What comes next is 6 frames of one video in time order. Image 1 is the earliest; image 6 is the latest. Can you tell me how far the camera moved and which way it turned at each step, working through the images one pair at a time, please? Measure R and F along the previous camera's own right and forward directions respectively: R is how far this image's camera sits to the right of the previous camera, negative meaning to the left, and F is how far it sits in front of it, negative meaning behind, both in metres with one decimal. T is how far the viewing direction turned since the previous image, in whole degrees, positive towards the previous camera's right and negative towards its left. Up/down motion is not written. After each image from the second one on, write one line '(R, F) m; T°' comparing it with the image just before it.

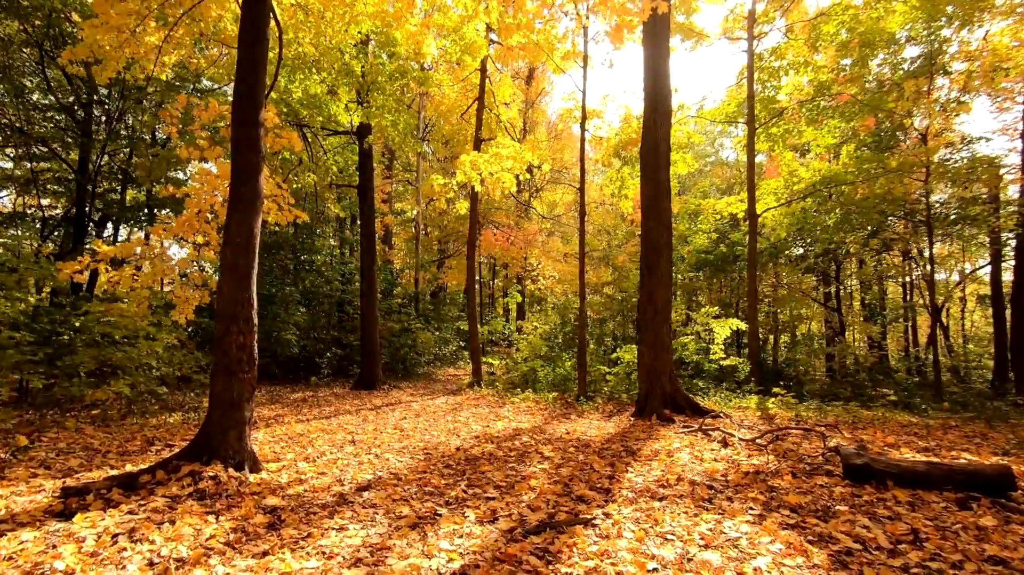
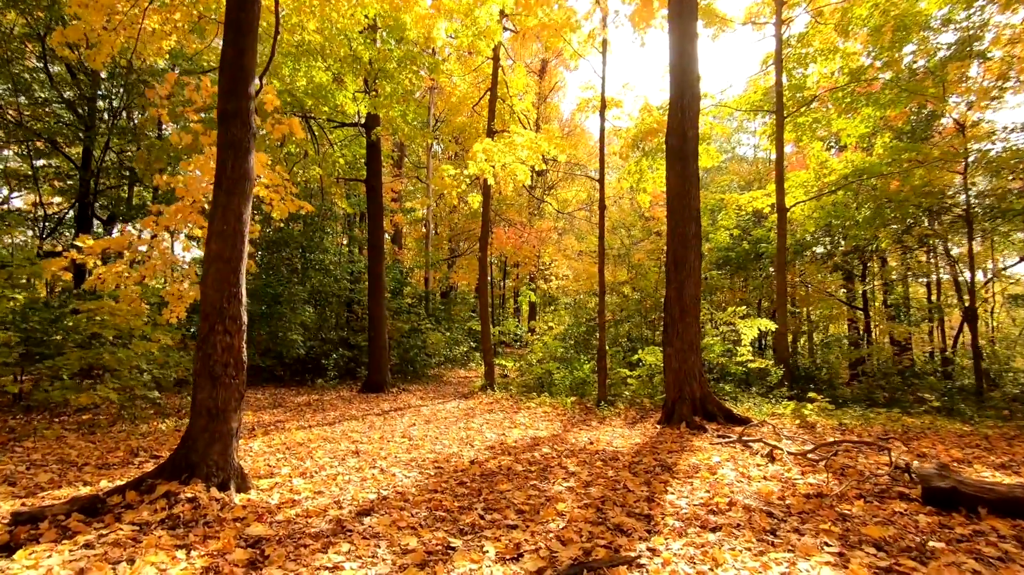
(-0.1, +0.5) m; -1°
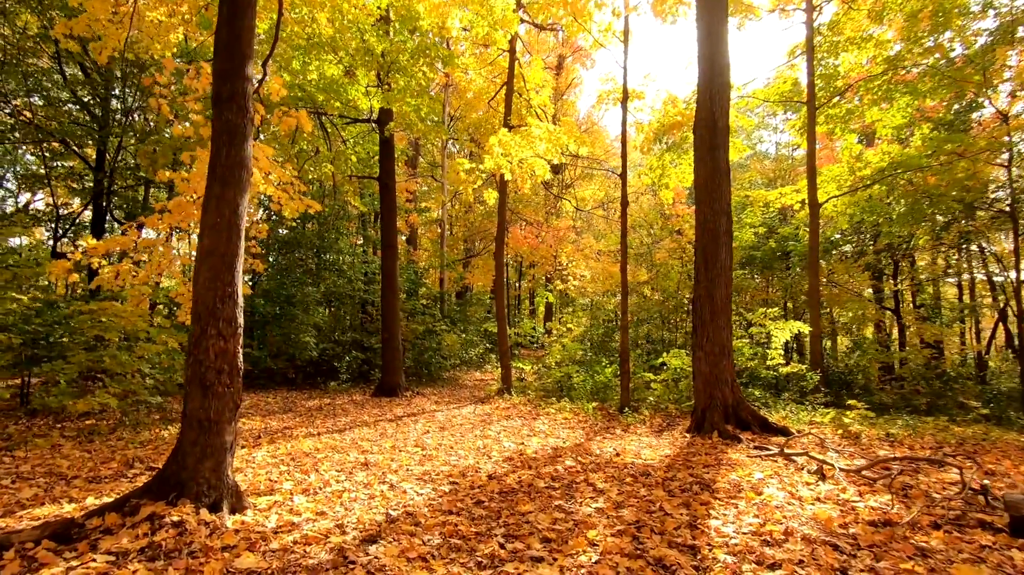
(-0.1, +0.4) m; -2°
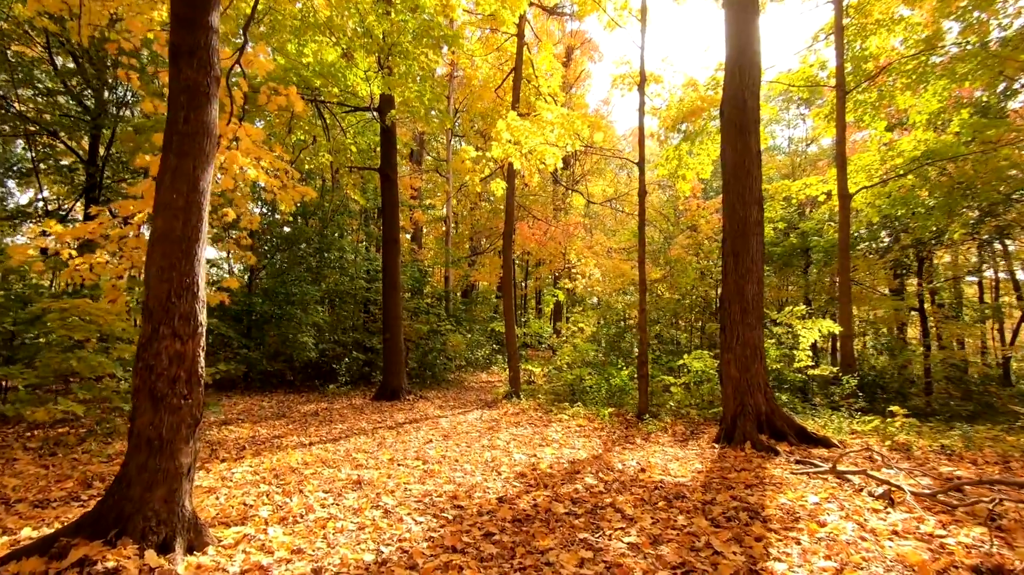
(-0.1, +0.6) m; -1°
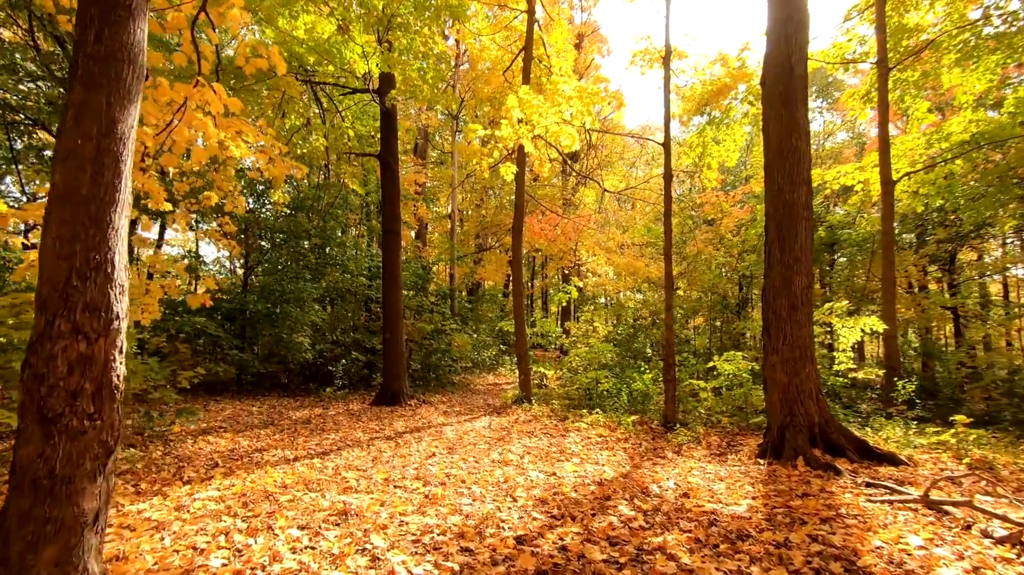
(-0.1, +0.7) m; -1°
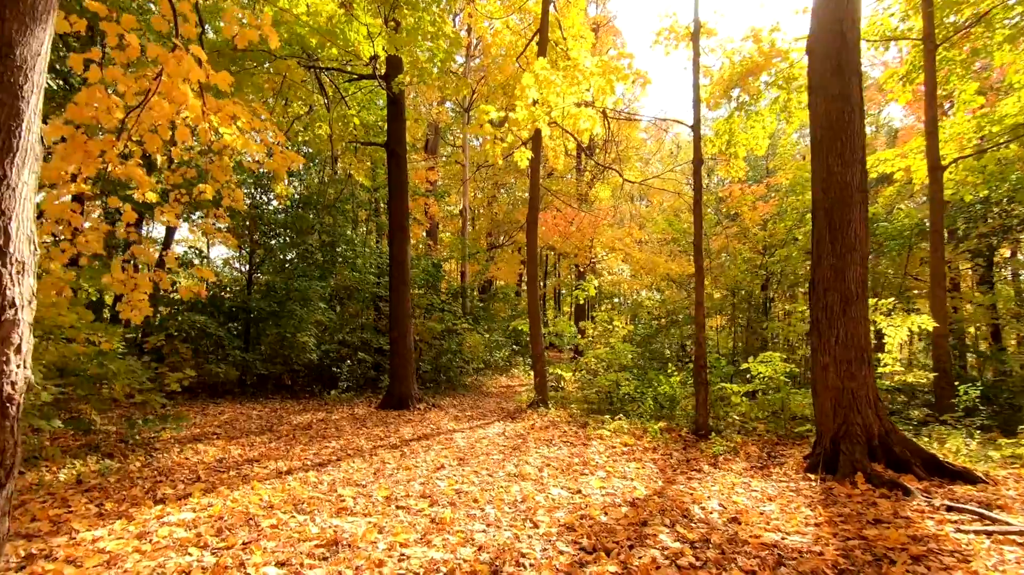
(-0.1, +0.5) m; -1°
